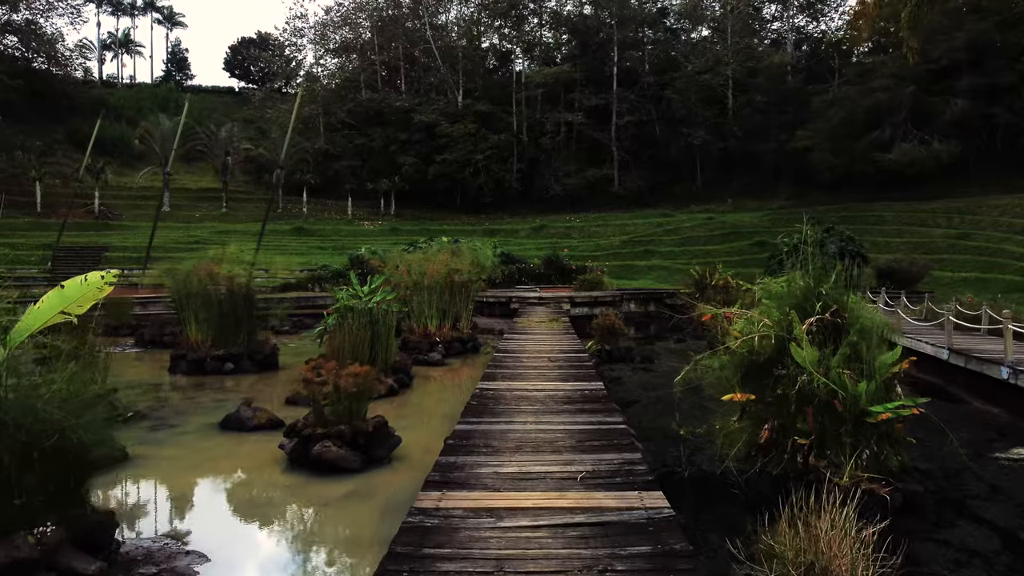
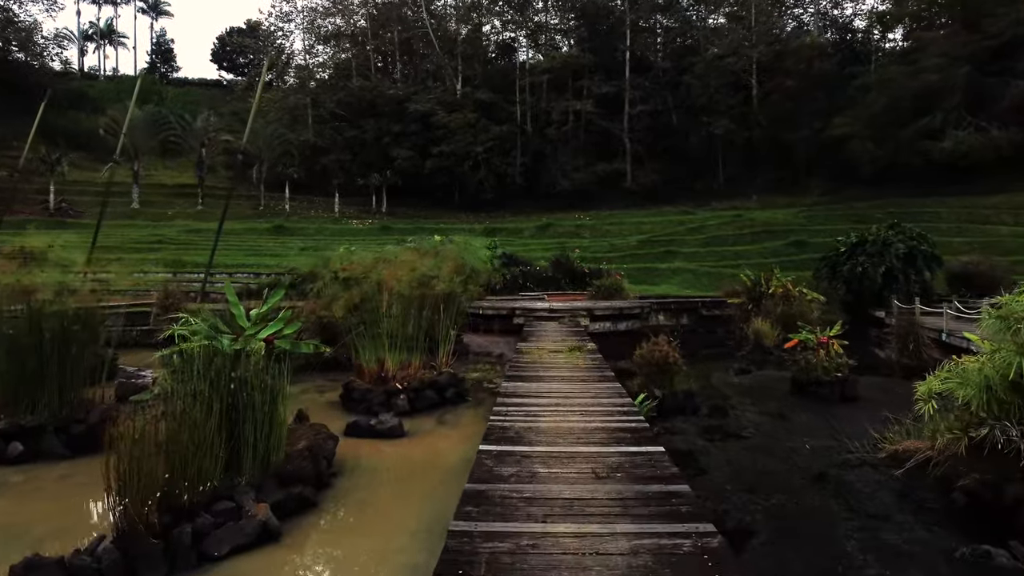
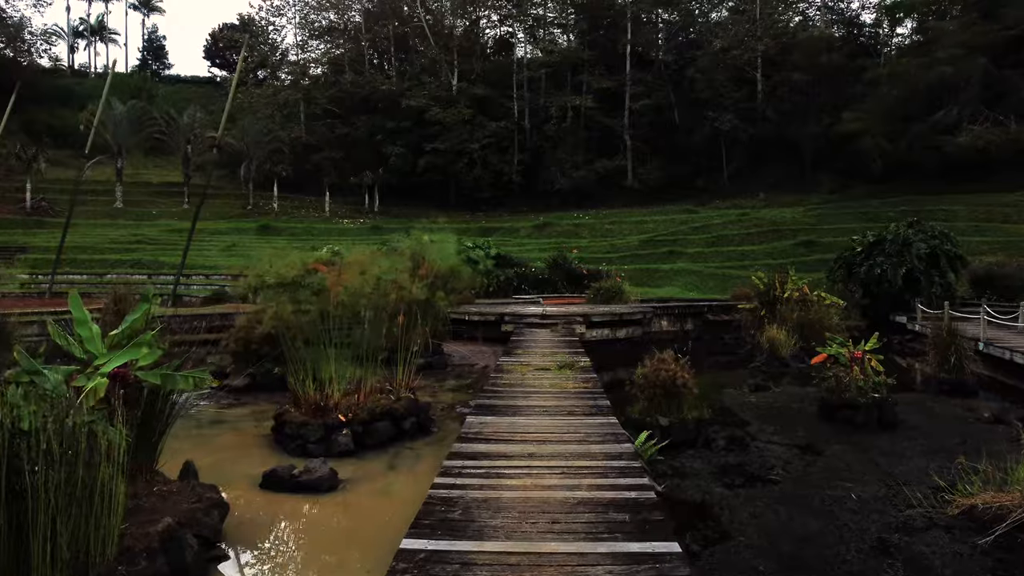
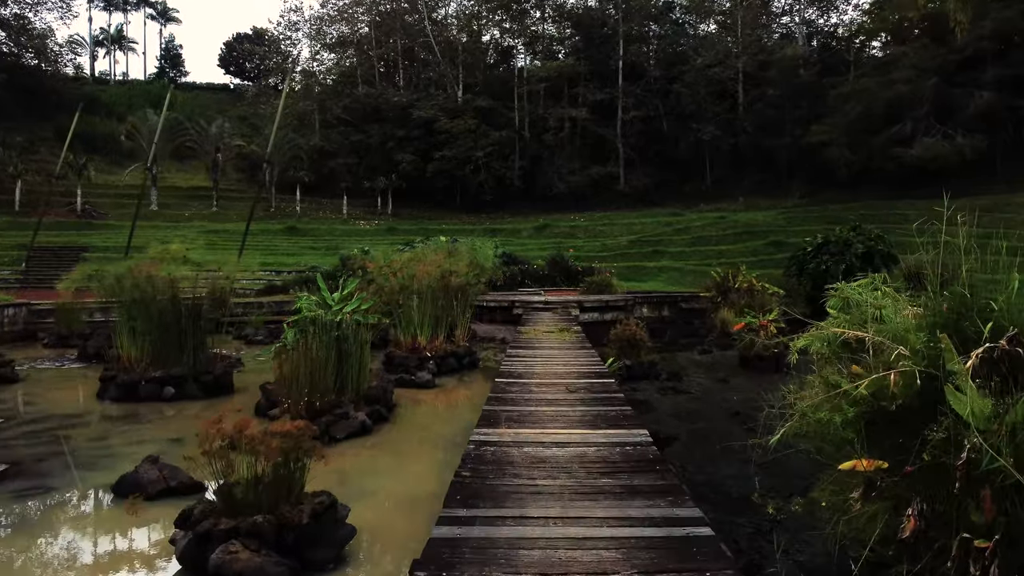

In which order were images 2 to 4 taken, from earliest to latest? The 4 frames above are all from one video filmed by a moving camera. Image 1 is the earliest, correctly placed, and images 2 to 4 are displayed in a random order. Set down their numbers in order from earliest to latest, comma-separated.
4, 2, 3
